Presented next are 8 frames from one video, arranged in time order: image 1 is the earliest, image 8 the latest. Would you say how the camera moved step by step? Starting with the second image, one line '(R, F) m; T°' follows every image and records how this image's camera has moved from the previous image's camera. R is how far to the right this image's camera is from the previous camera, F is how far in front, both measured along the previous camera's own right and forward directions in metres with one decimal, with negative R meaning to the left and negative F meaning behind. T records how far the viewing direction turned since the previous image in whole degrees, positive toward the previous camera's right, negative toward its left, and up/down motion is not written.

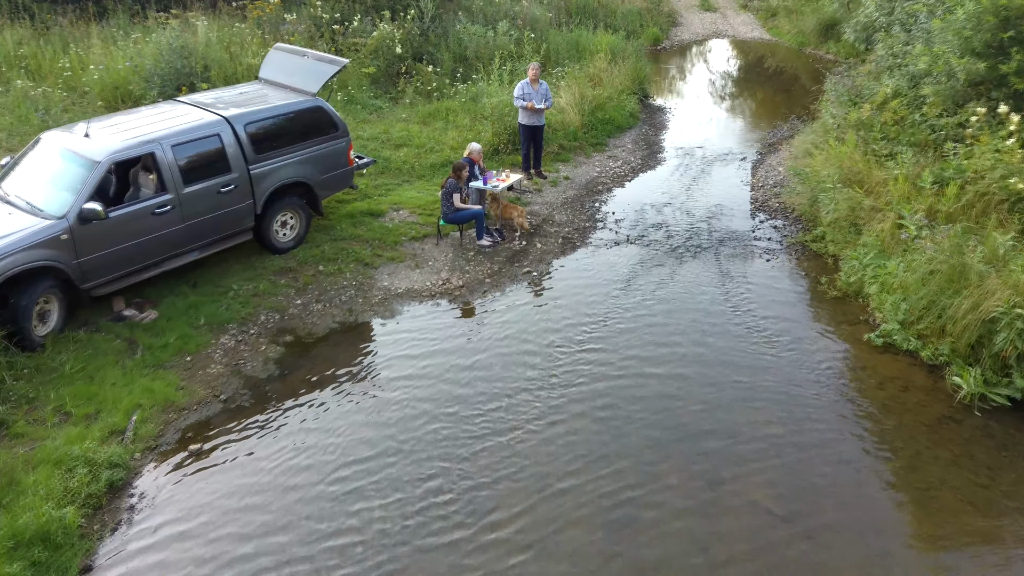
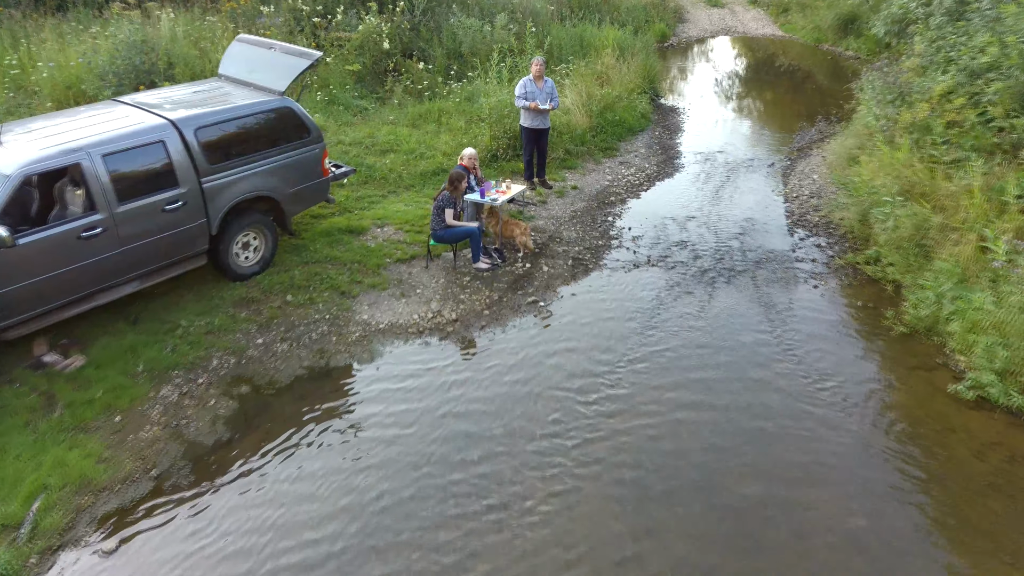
(-0.1, +1.3) m; 0°
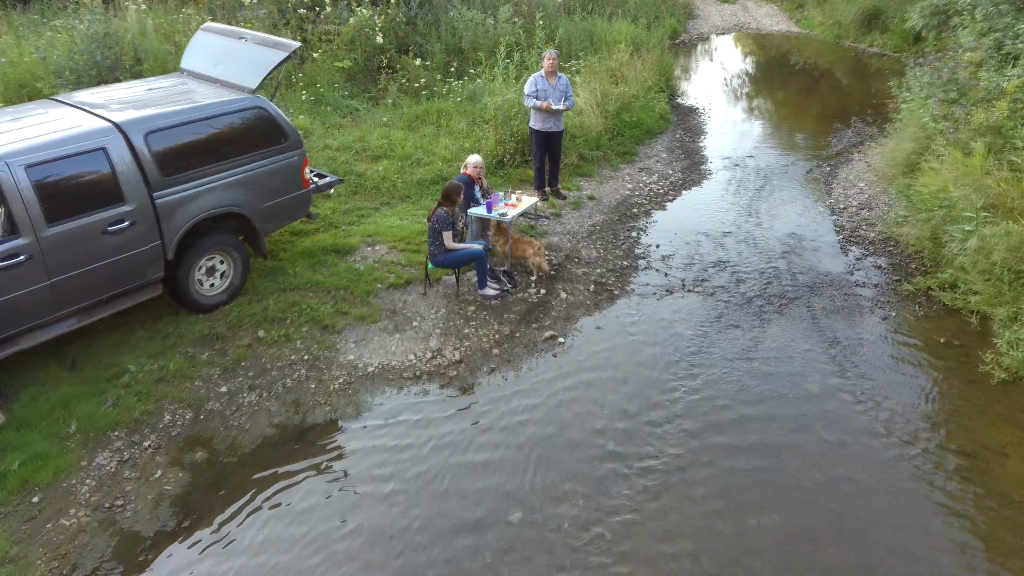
(-0.1, +1.2) m; 0°
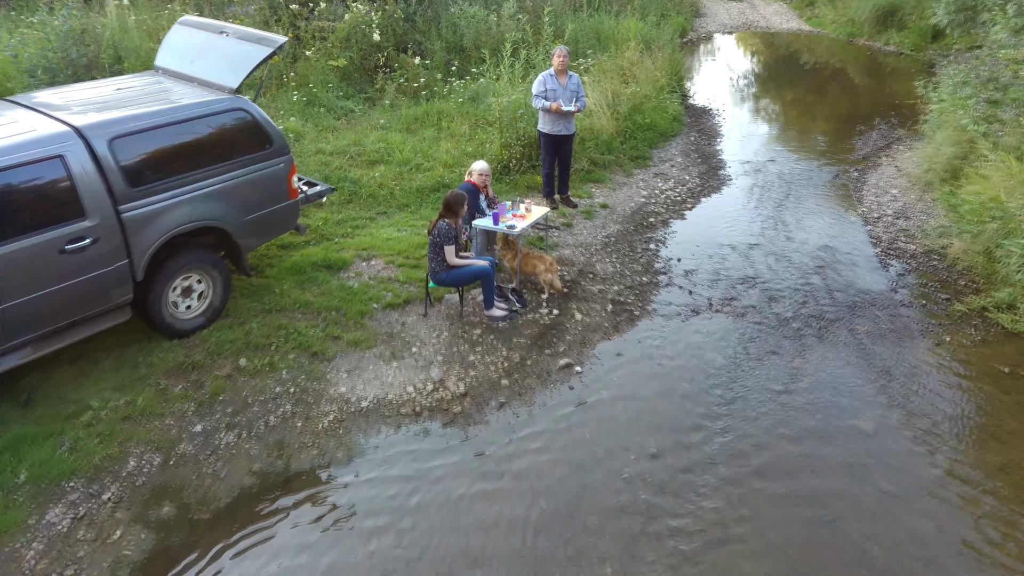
(-0.1, +0.7) m; 0°
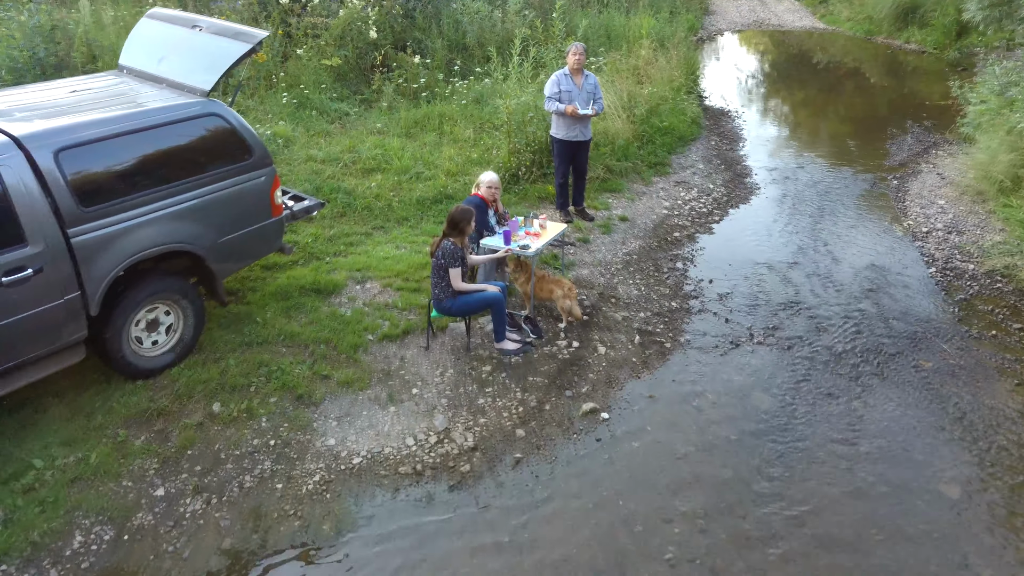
(-0.1, +0.8) m; 0°
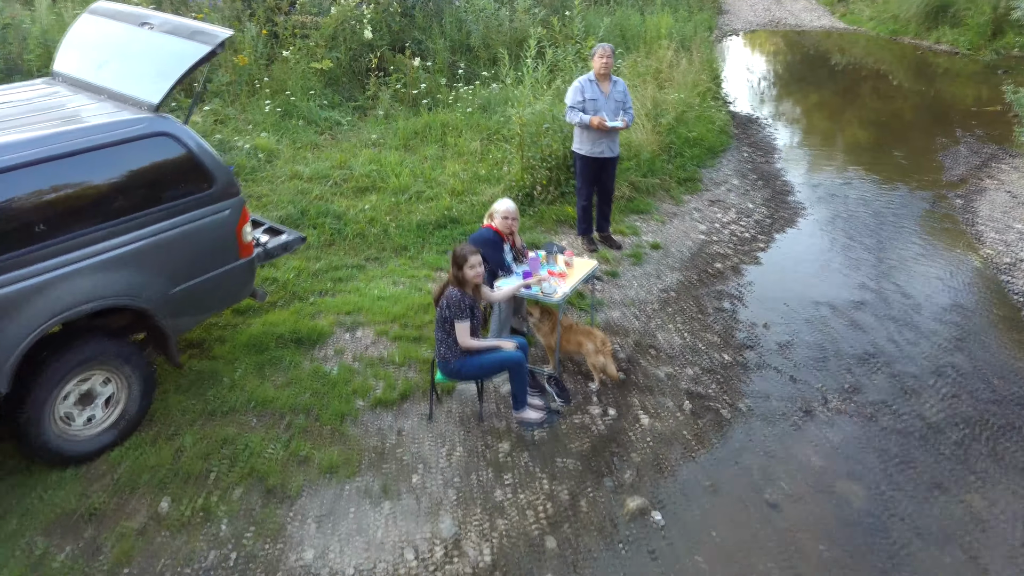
(-0.1, +1.0) m; 0°
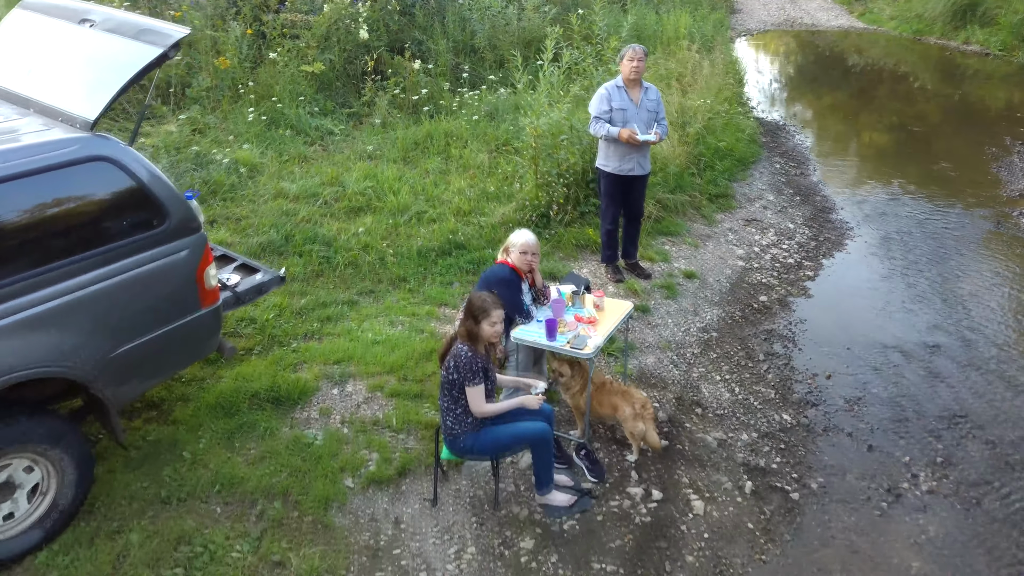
(-0.1, +0.8) m; 0°
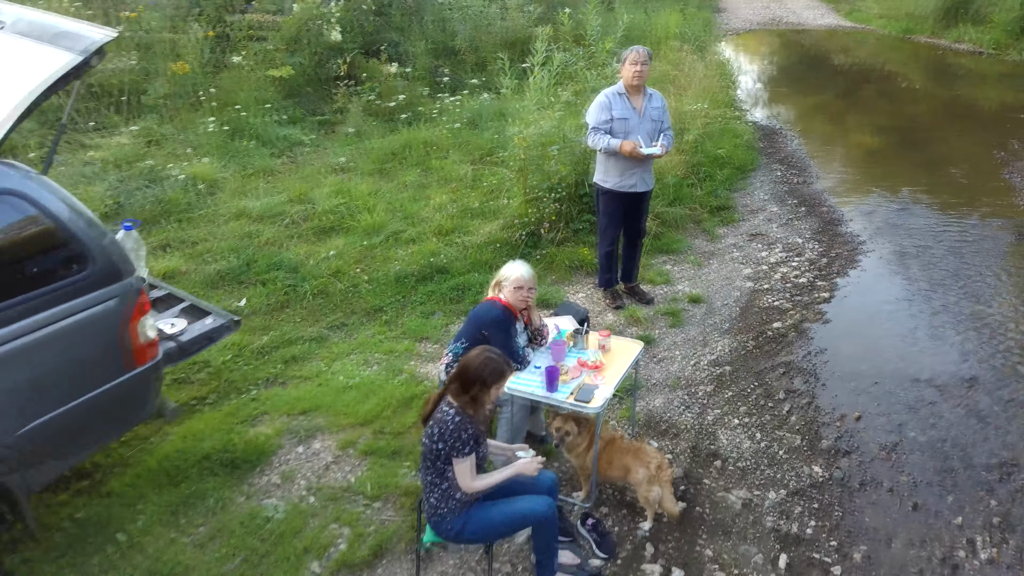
(0.0, +0.6) m; +1°
